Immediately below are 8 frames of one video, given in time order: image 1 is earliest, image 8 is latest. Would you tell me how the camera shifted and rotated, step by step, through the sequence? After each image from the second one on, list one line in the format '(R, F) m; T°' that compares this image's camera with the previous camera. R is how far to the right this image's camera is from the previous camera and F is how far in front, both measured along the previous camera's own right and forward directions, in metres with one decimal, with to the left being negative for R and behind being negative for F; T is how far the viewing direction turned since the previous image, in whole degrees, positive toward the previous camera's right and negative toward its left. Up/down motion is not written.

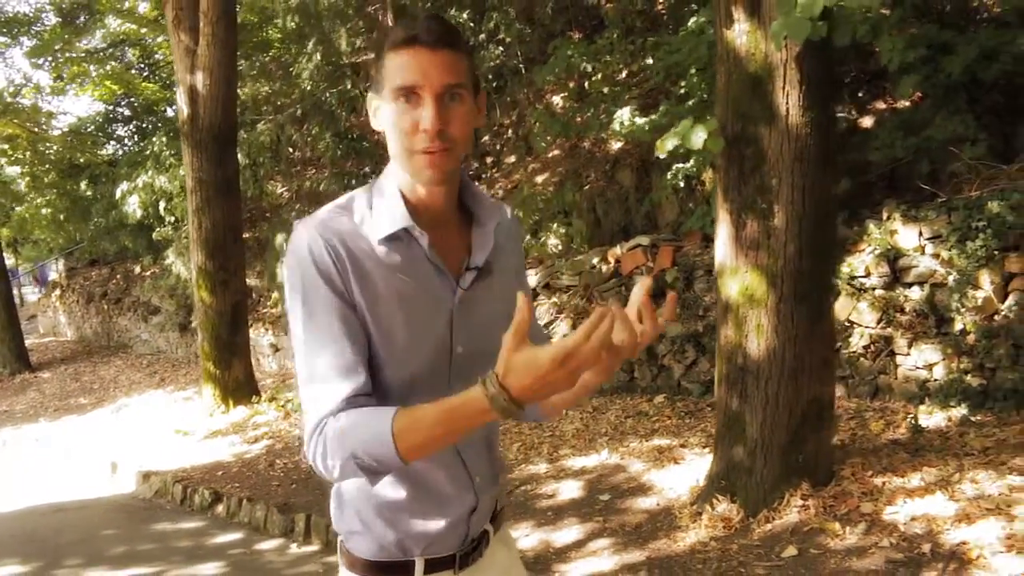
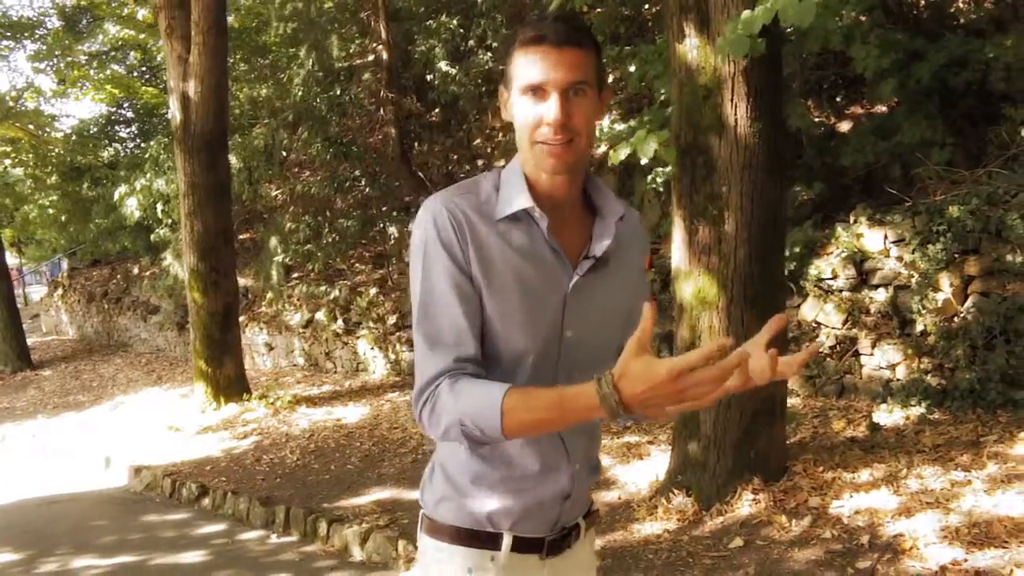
(+0.2, -0.2) m; 0°
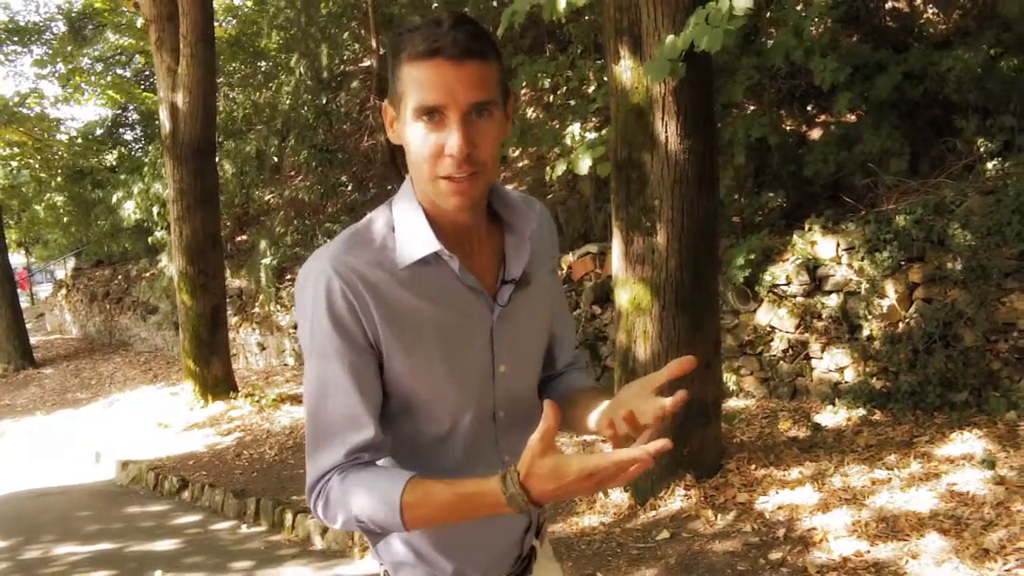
(+0.4, -0.3) m; -1°
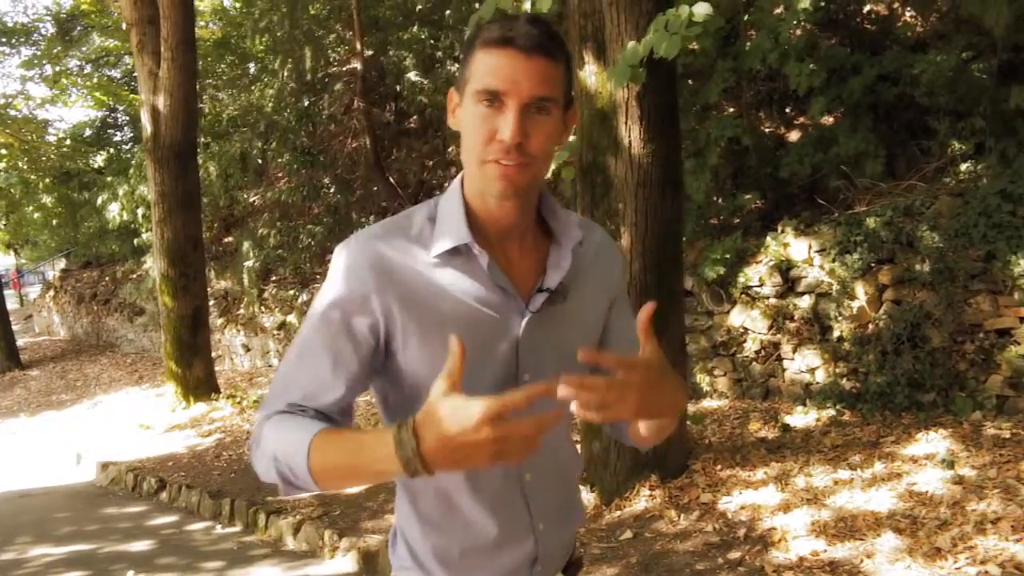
(+0.2, -0.1) m; 0°
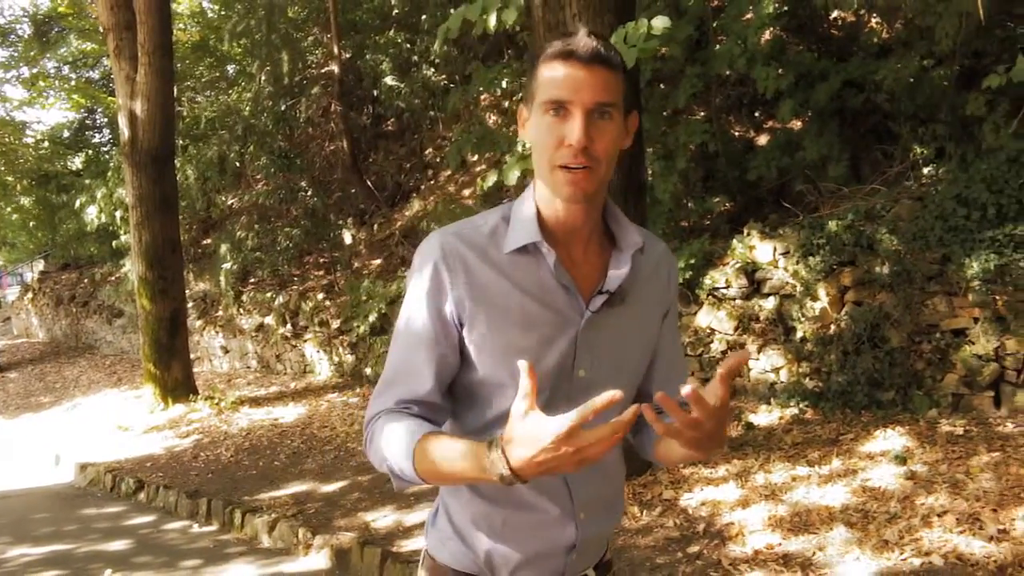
(+0.1, -0.2) m; +1°
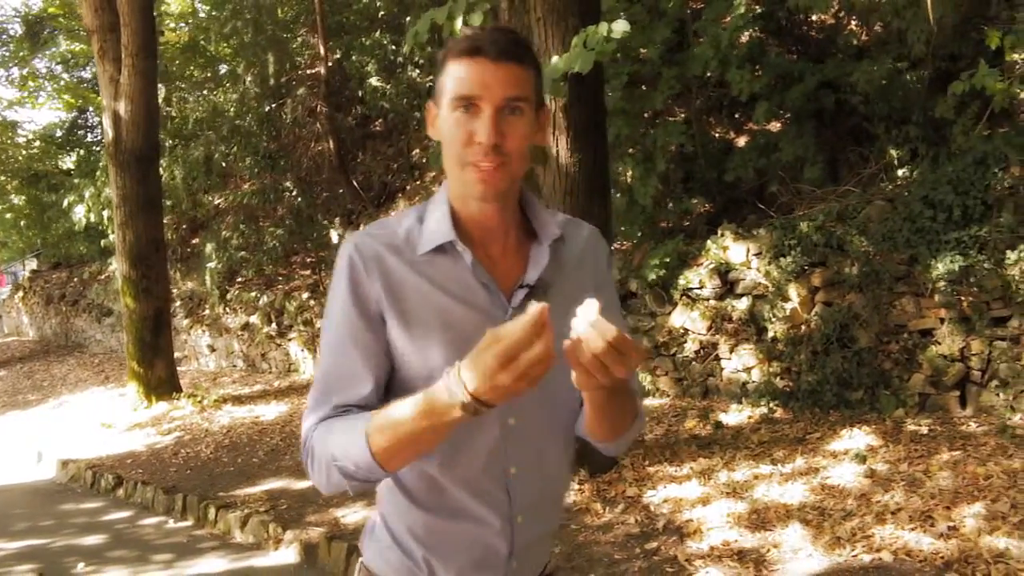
(+0.2, -0.1) m; 0°
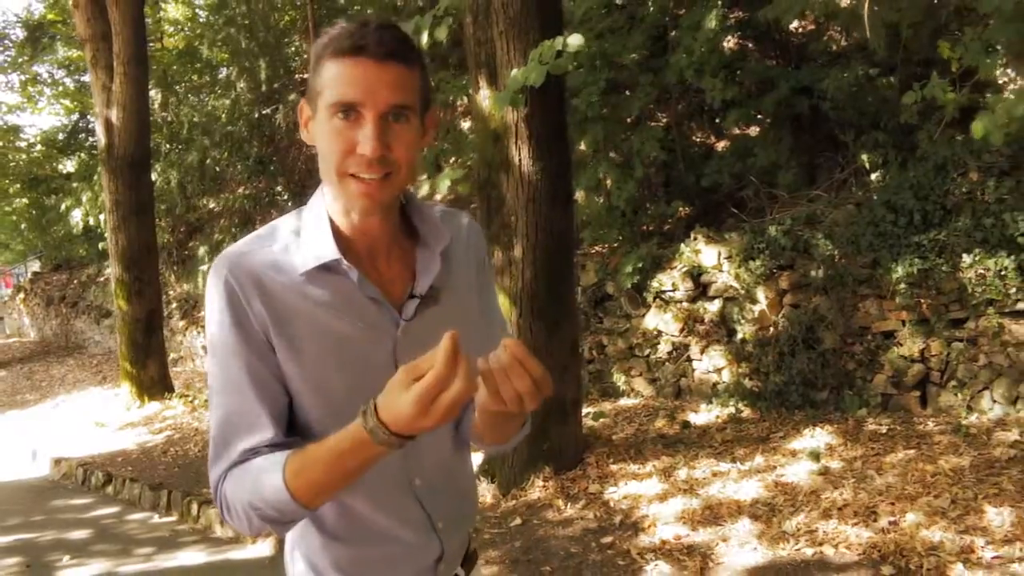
(+0.2, -0.2) m; -1°
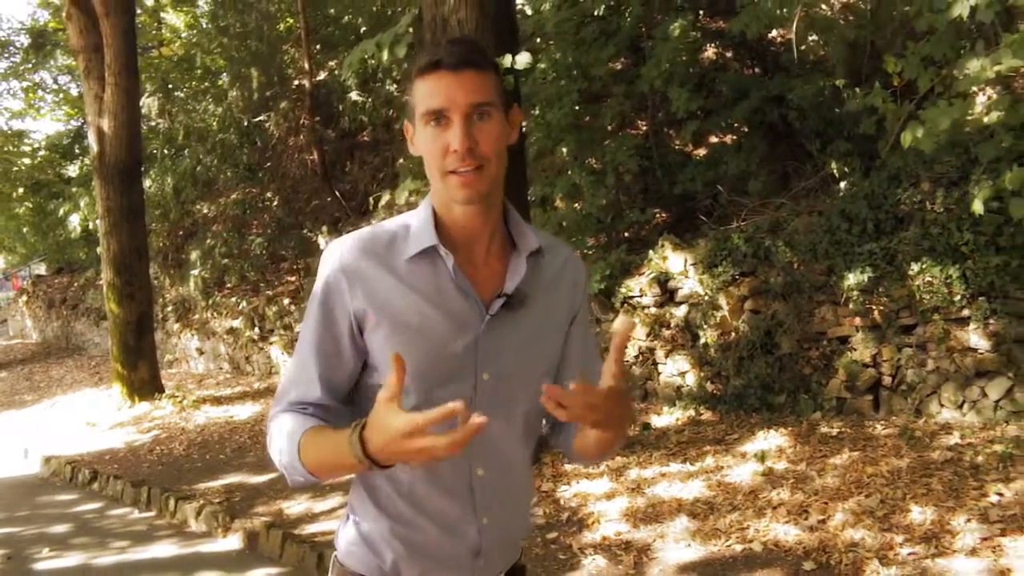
(+0.3, -0.2) m; -1°
